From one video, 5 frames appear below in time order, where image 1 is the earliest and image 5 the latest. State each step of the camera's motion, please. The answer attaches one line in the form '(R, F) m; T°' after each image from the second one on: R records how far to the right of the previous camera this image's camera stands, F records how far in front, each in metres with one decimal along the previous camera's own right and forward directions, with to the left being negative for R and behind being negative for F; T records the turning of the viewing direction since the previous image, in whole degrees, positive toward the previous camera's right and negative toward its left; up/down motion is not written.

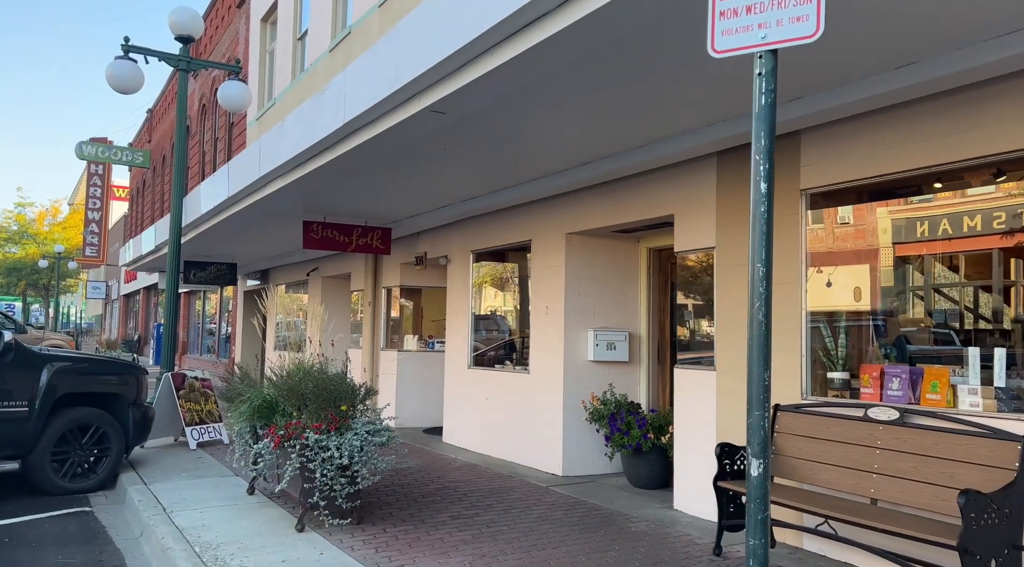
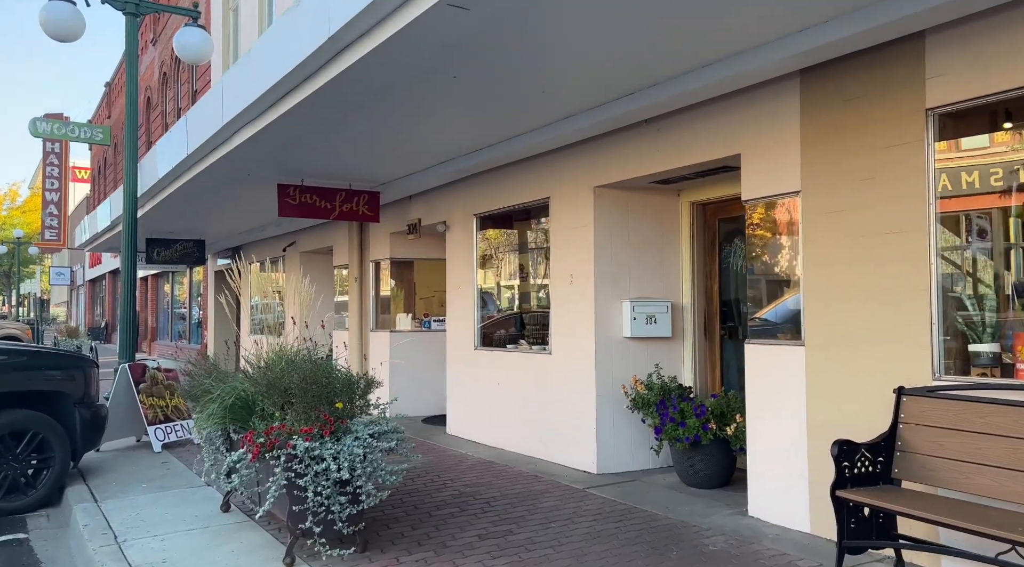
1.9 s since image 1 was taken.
(-0.4, +1.3) m; +2°
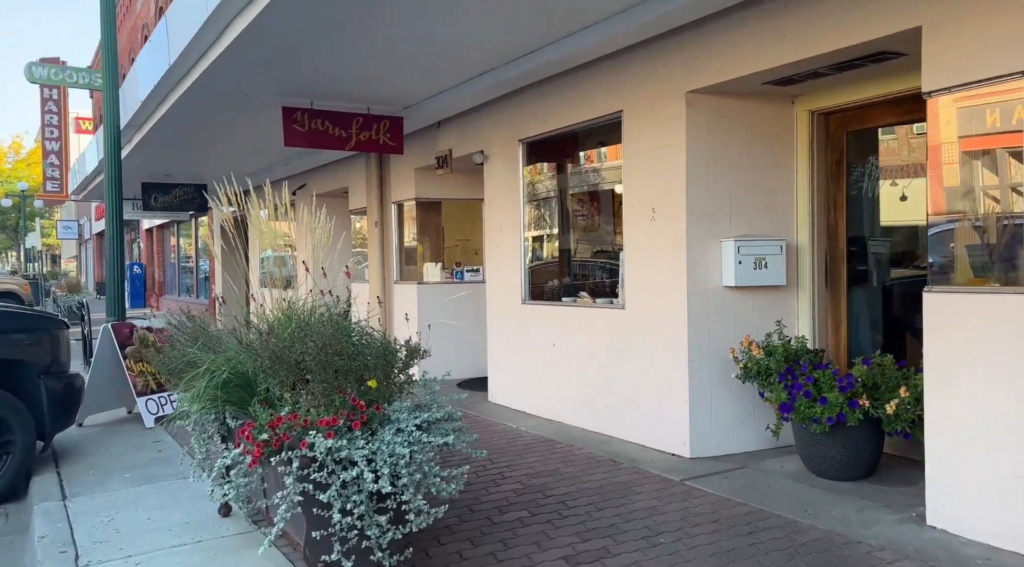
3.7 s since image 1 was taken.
(-0.4, +1.5) m; -1°
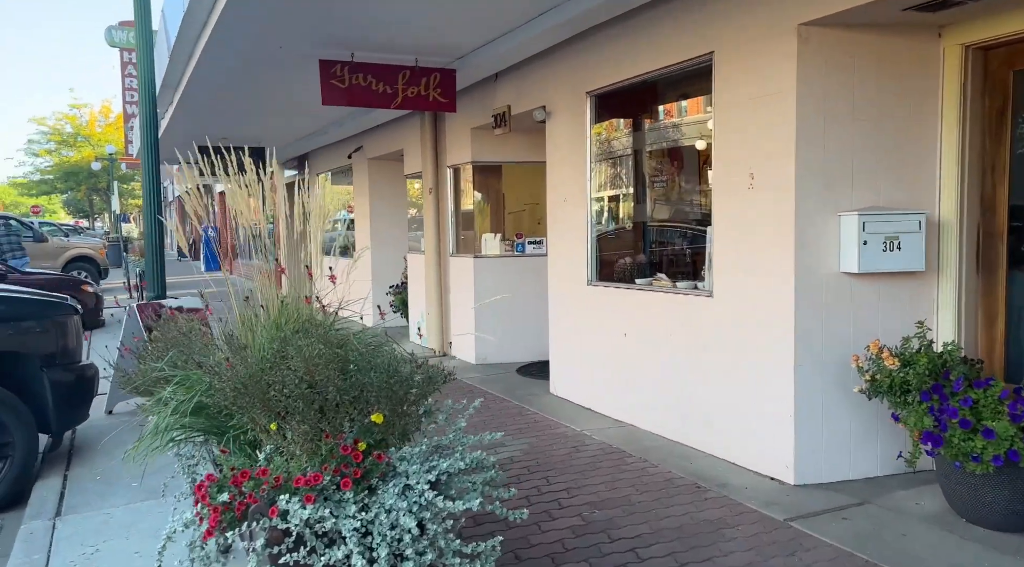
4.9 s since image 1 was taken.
(+0.1, +1.0) m; -5°
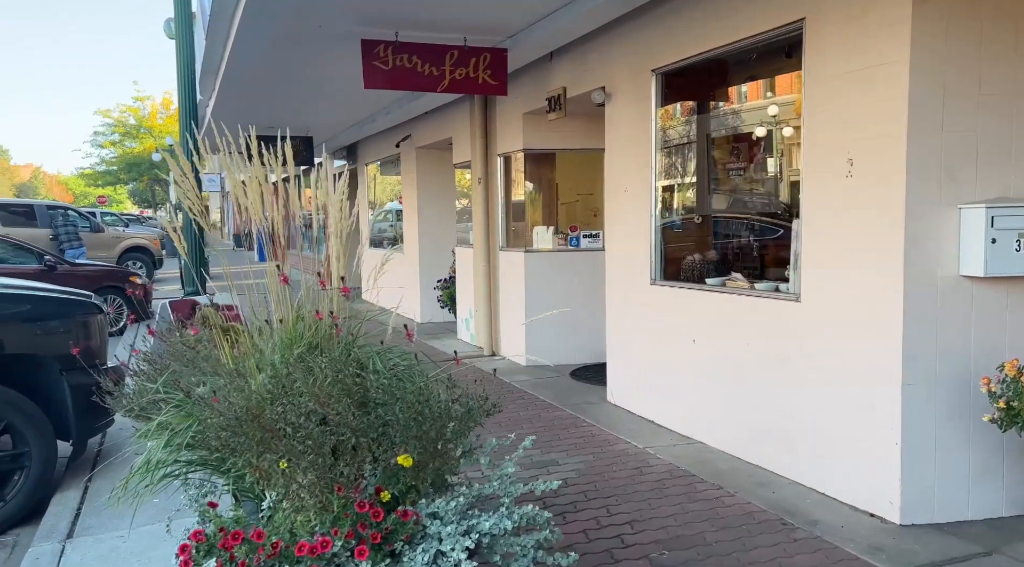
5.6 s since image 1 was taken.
(0.0, +0.6) m; -4°
